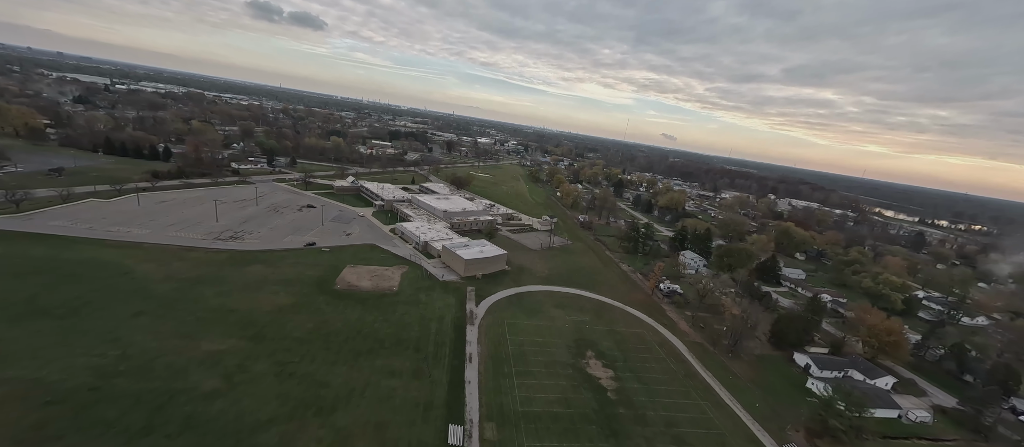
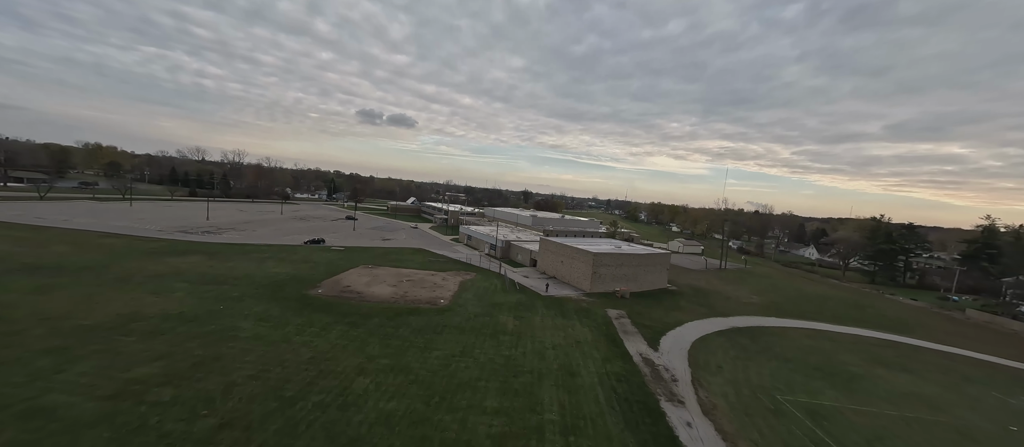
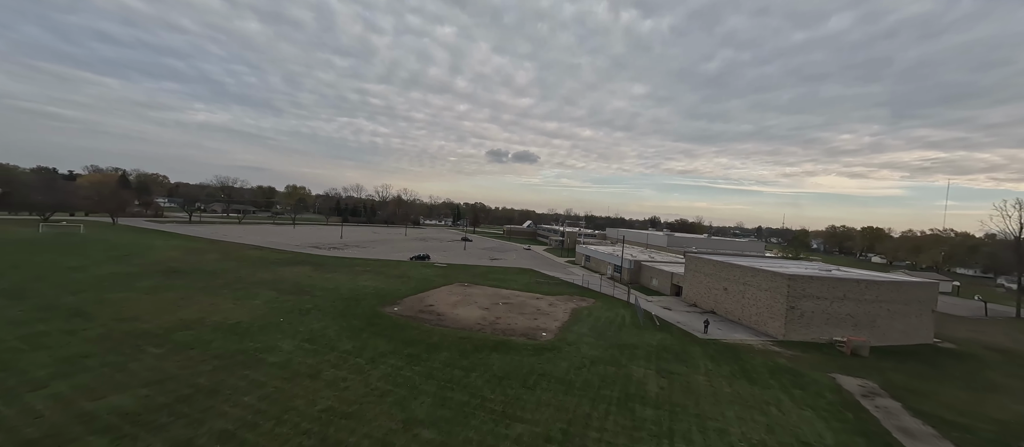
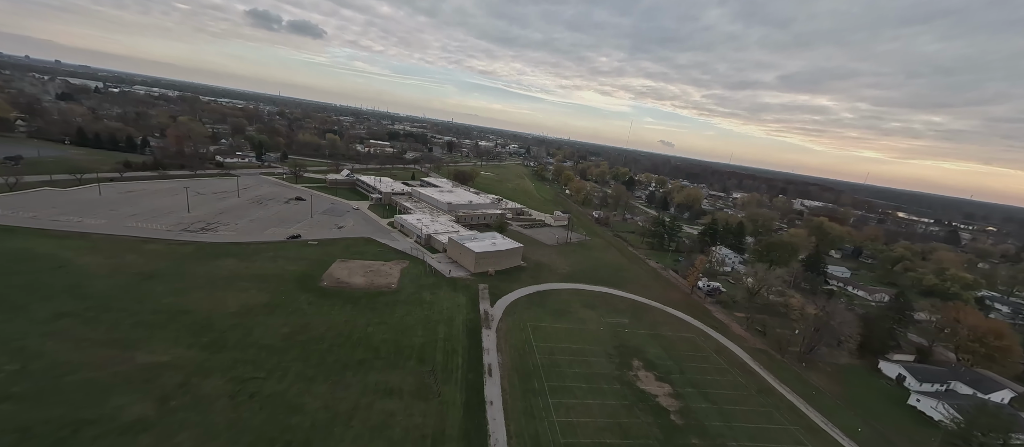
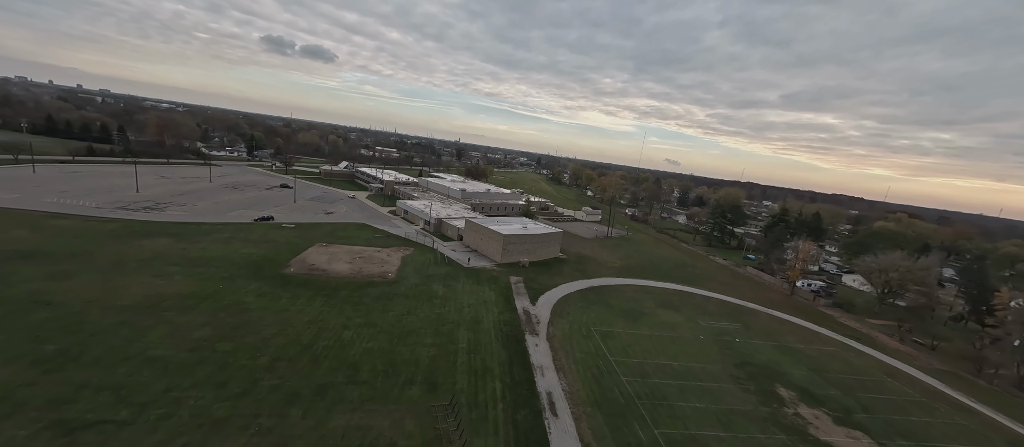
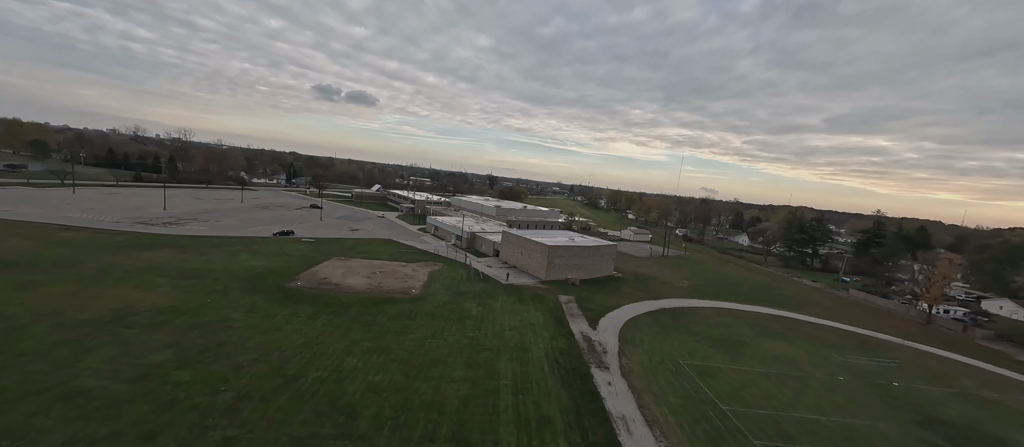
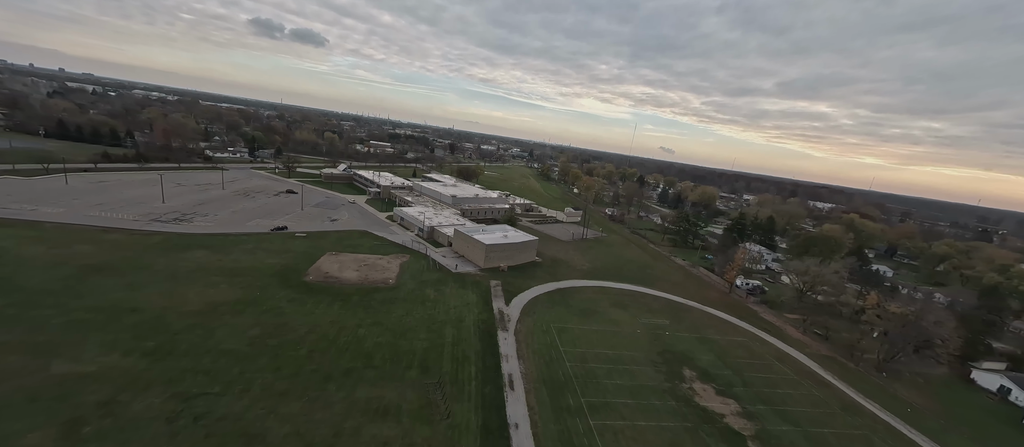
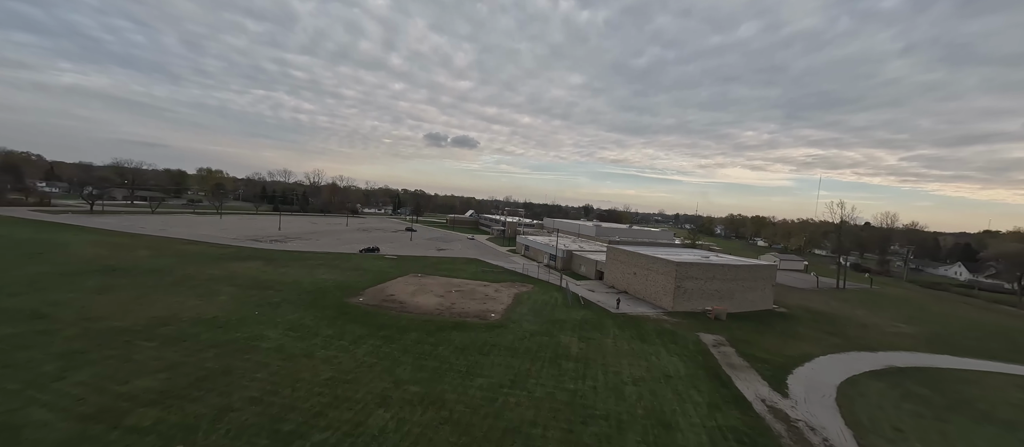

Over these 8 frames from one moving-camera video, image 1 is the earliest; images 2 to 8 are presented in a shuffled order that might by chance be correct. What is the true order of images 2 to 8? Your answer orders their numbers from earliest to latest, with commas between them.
4, 7, 5, 6, 2, 8, 3
